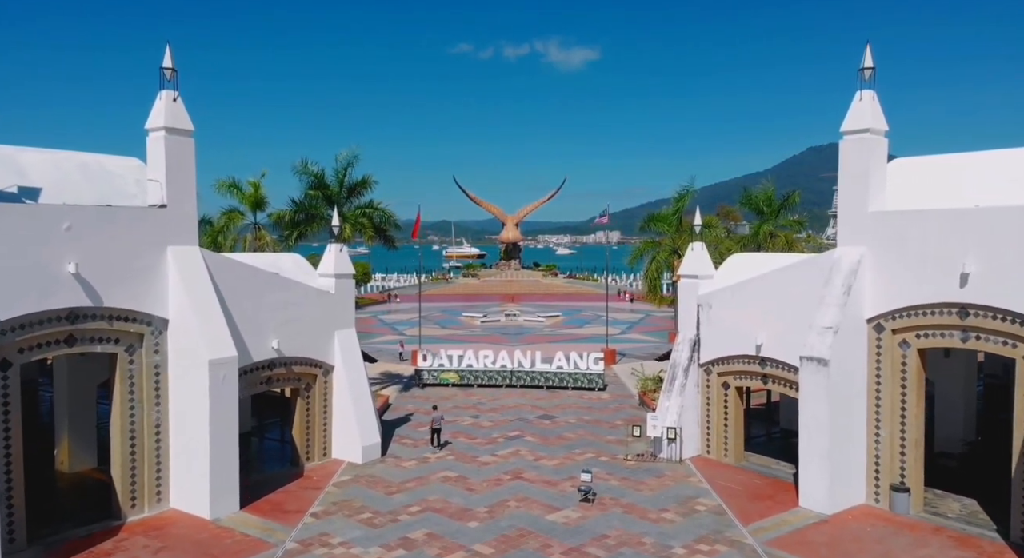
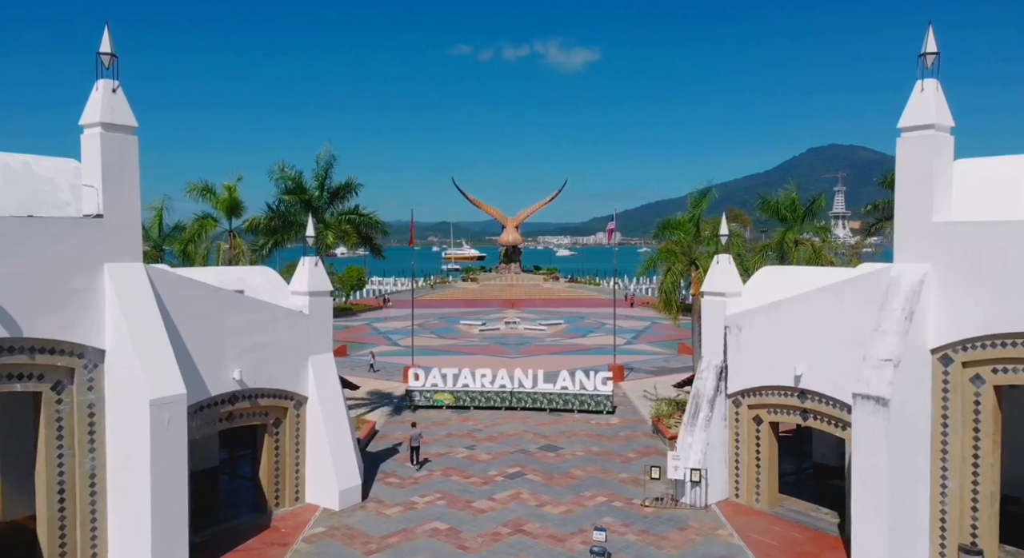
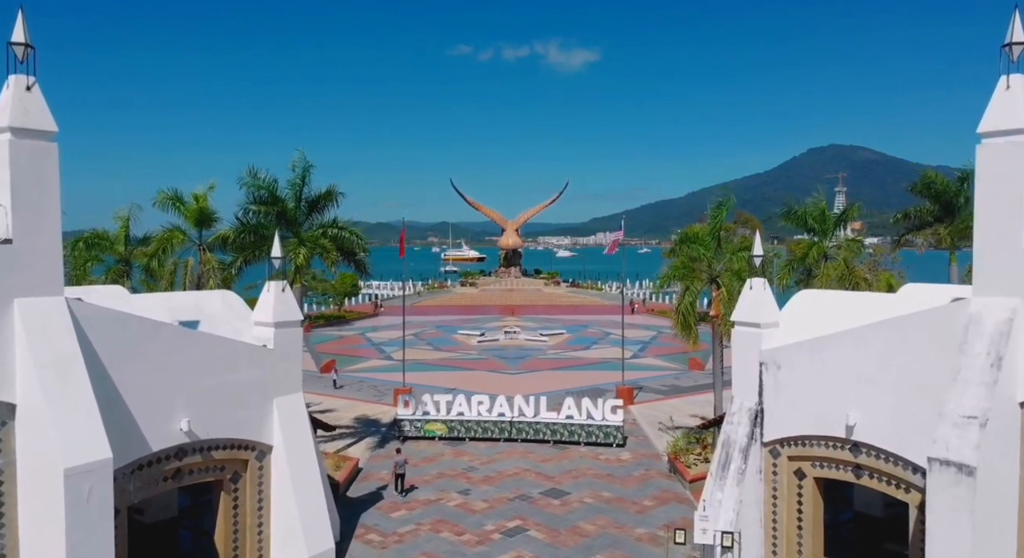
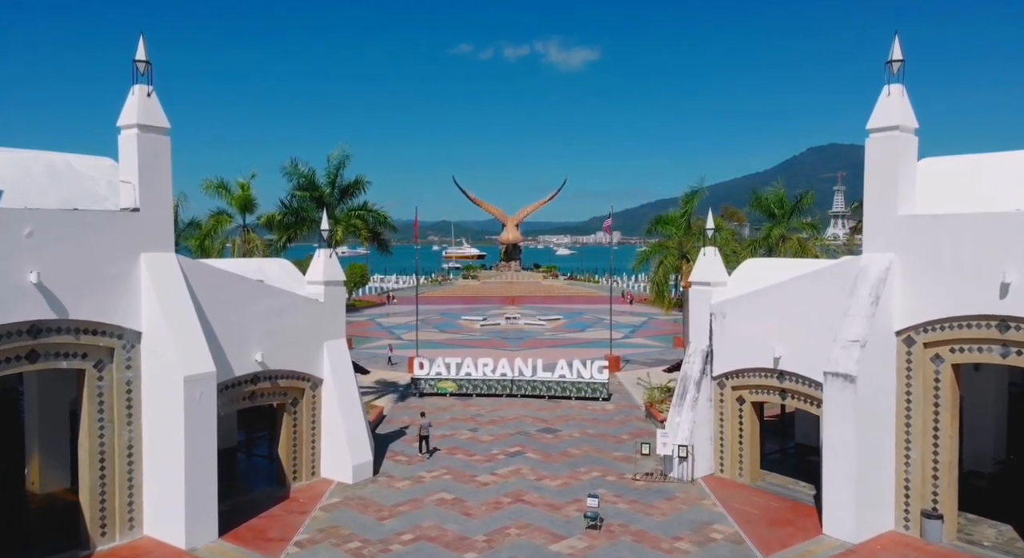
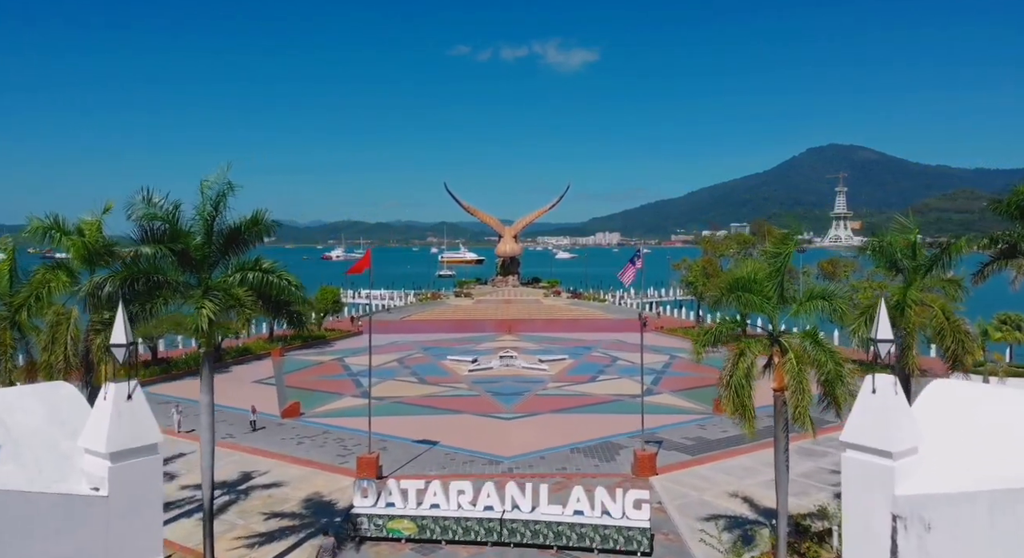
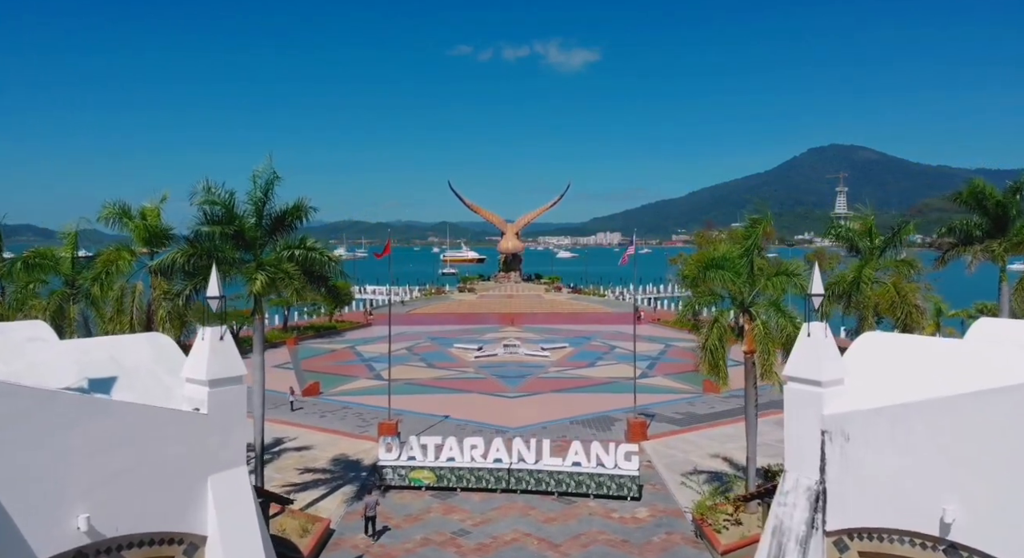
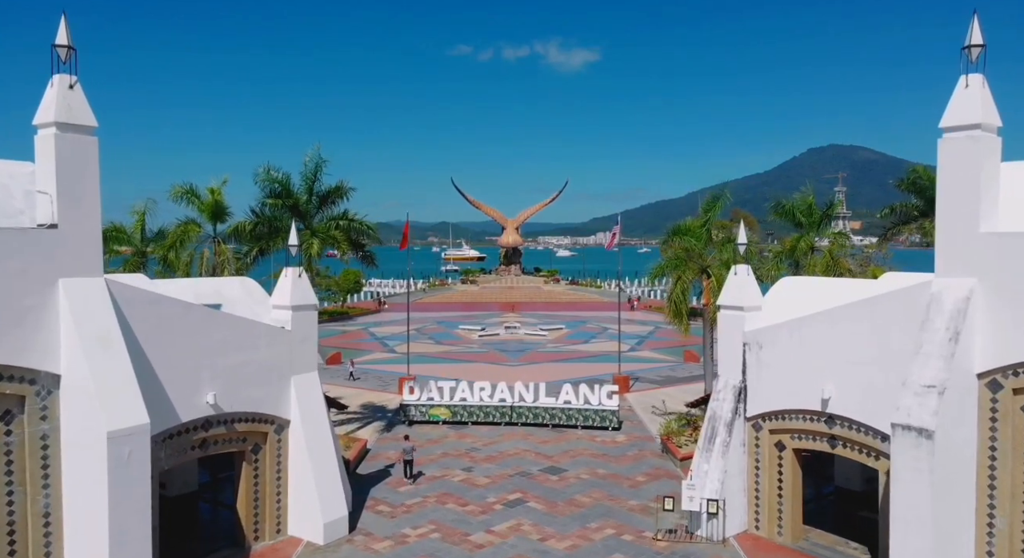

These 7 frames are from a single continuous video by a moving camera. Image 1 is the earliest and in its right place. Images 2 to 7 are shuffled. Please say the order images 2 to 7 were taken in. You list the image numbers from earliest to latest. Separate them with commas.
4, 2, 7, 3, 6, 5
